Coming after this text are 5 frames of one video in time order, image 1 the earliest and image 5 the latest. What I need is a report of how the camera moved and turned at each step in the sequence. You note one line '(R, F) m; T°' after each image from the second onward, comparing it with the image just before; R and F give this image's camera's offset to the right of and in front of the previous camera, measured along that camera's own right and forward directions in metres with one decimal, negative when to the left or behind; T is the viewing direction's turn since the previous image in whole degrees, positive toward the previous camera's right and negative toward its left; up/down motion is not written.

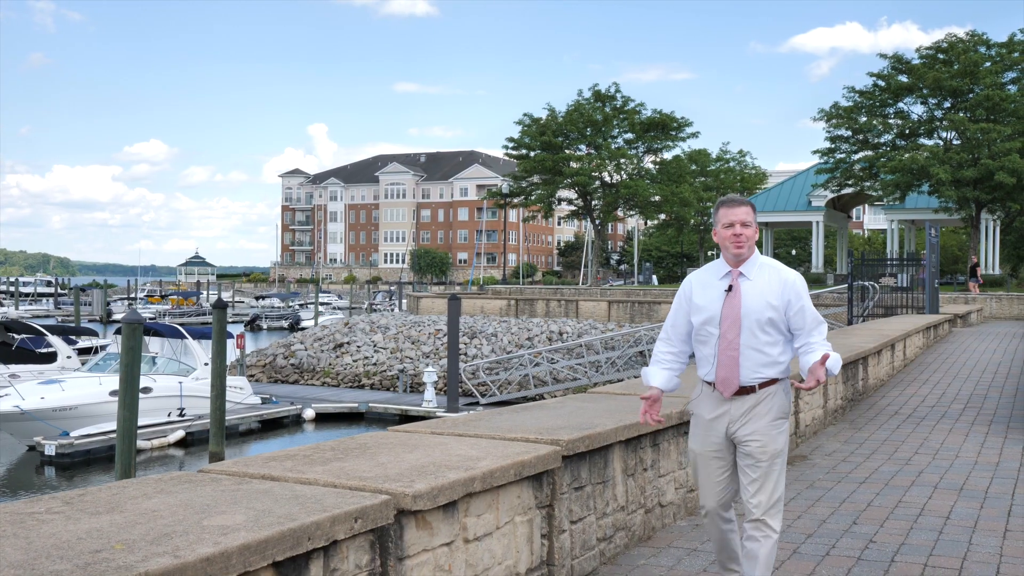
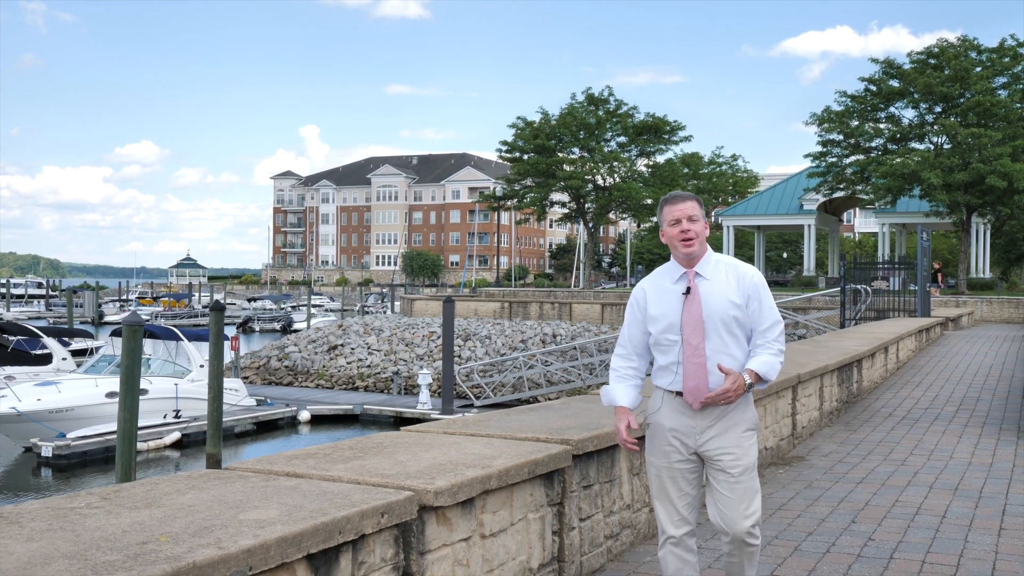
(-0.1, -0.1) m; +1°
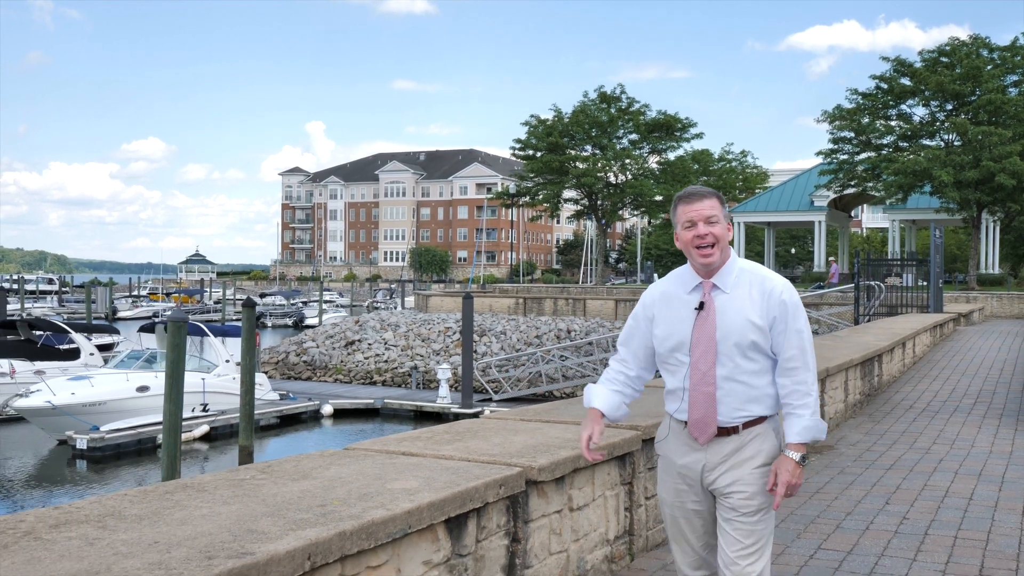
(-0.4, -0.5) m; 0°
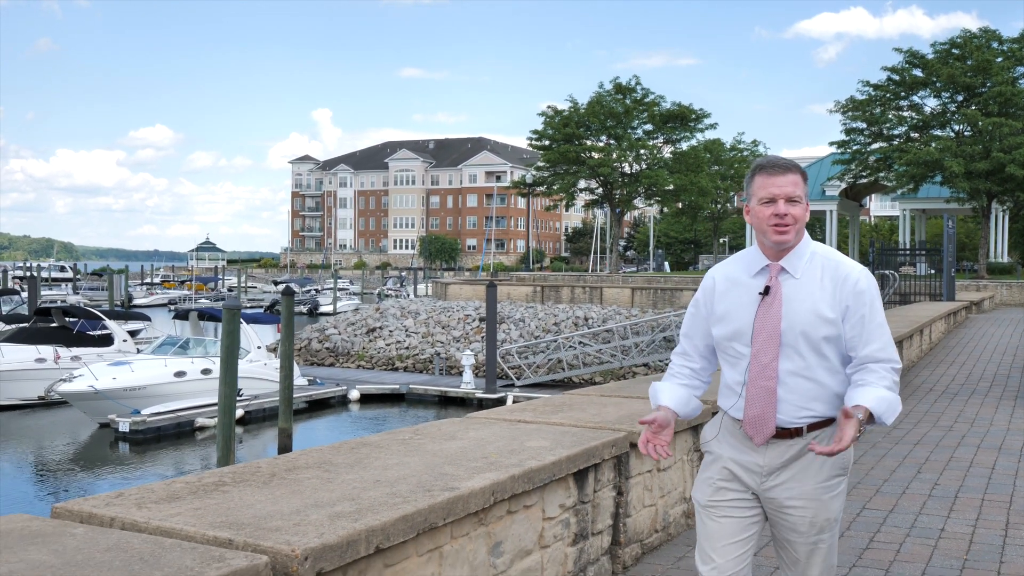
(-0.5, -0.7) m; 0°
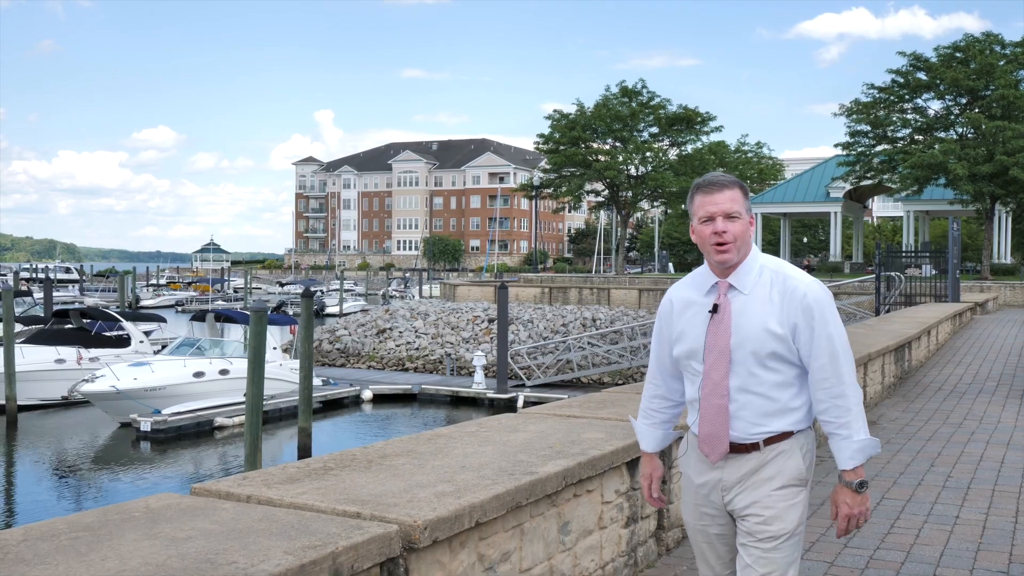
(-0.3, -0.4) m; 0°
